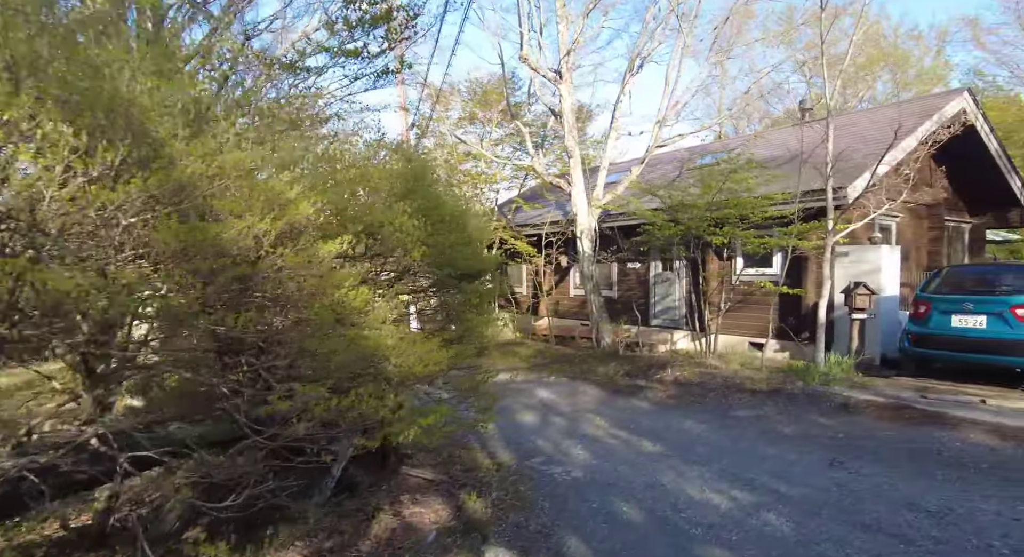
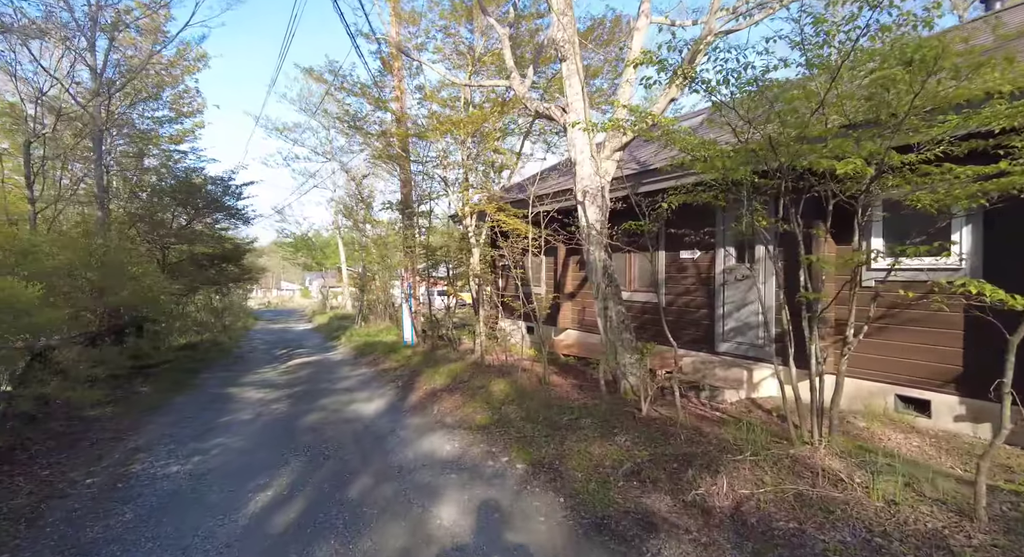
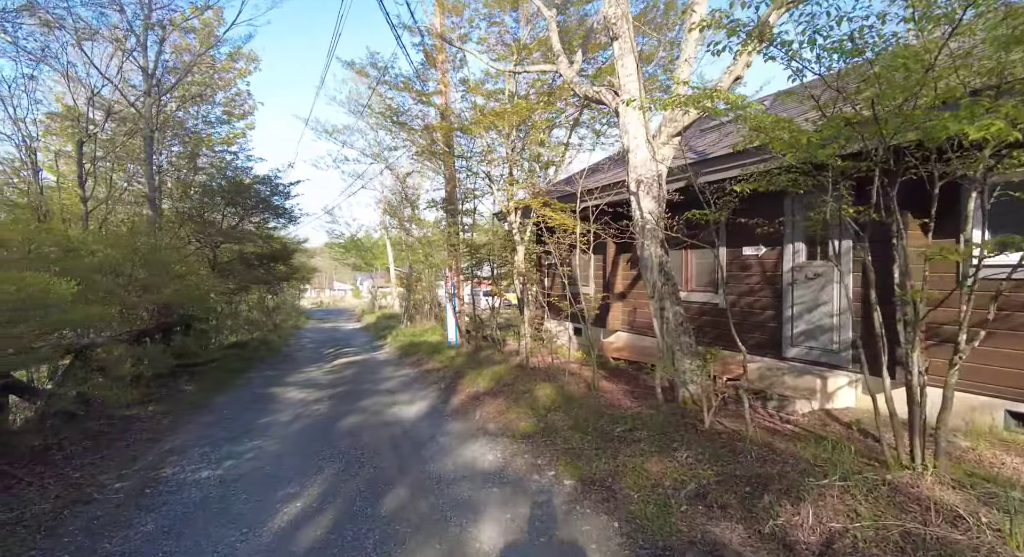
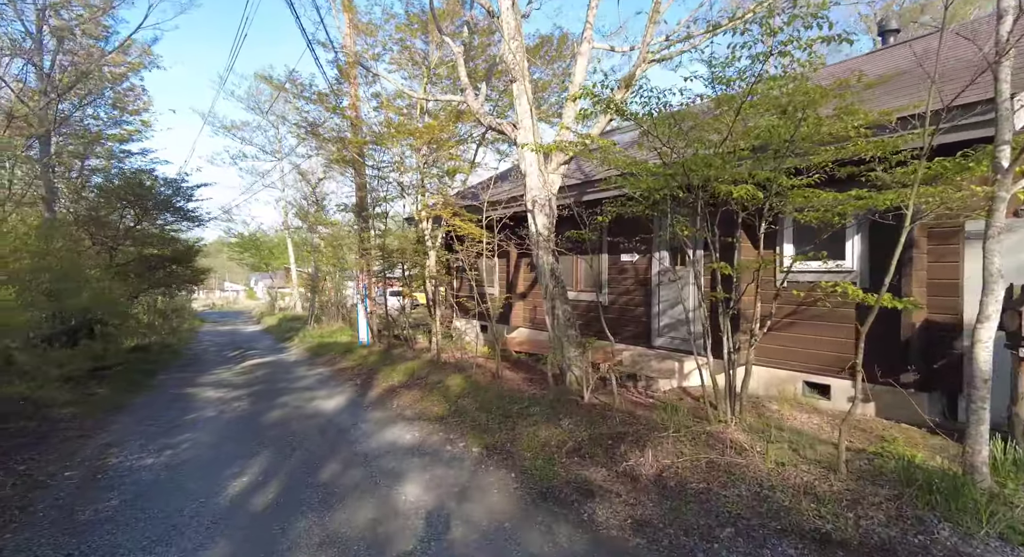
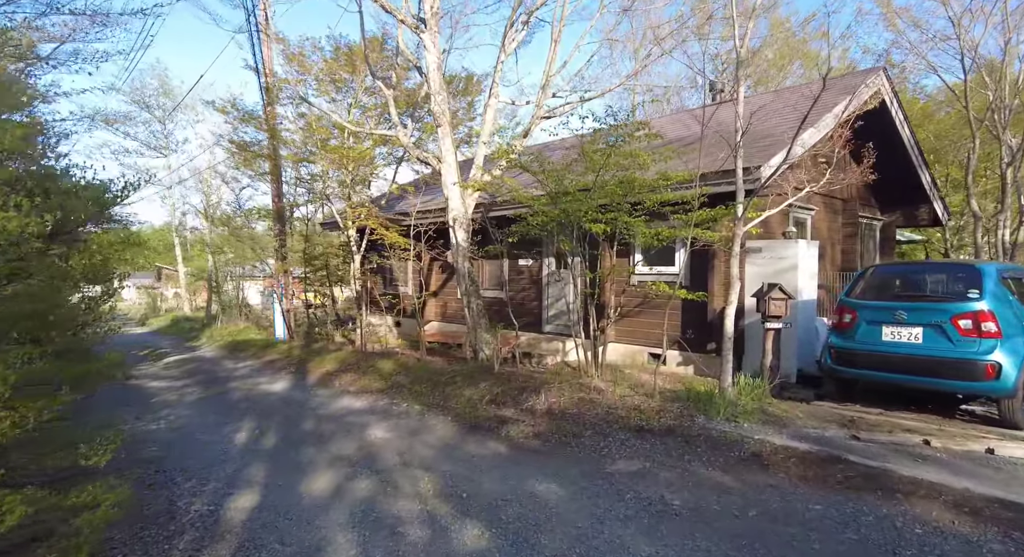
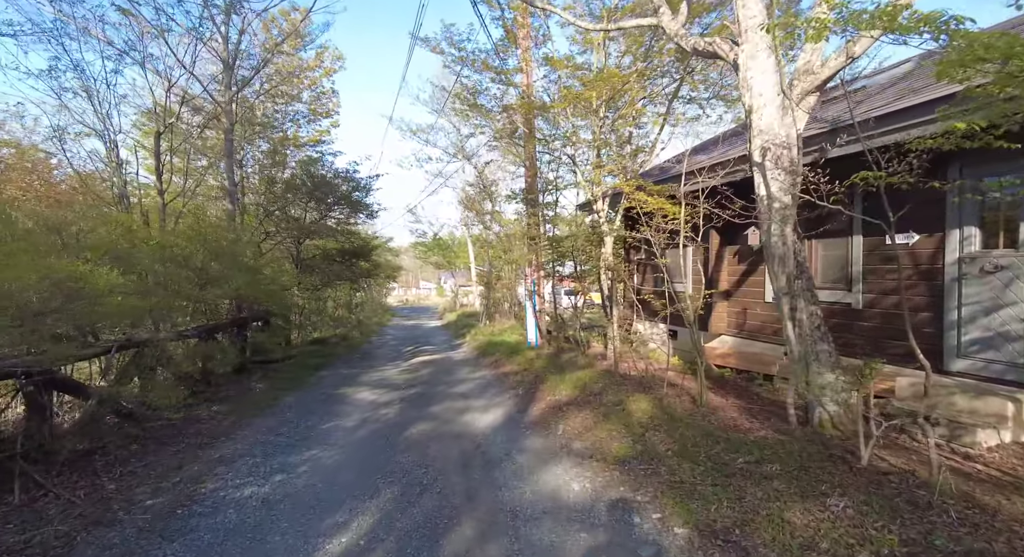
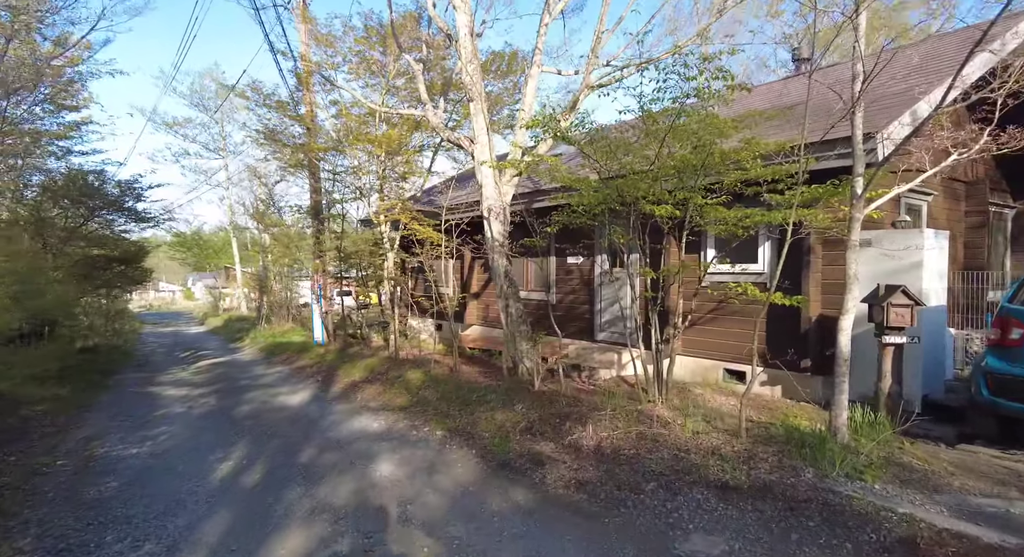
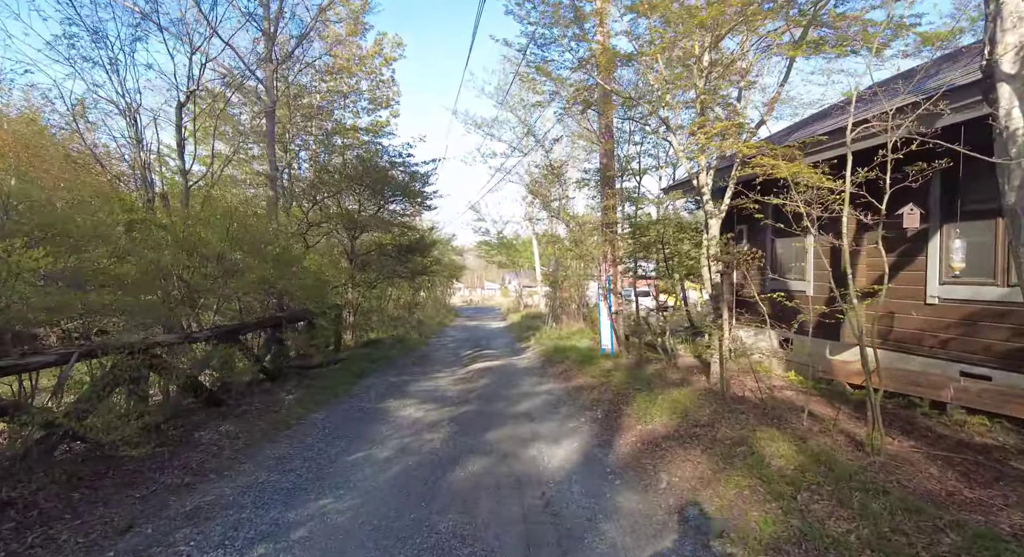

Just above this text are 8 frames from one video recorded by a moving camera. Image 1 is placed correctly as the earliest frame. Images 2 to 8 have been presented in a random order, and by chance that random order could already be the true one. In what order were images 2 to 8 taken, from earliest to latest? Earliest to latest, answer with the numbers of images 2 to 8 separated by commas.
5, 7, 4, 2, 3, 6, 8
